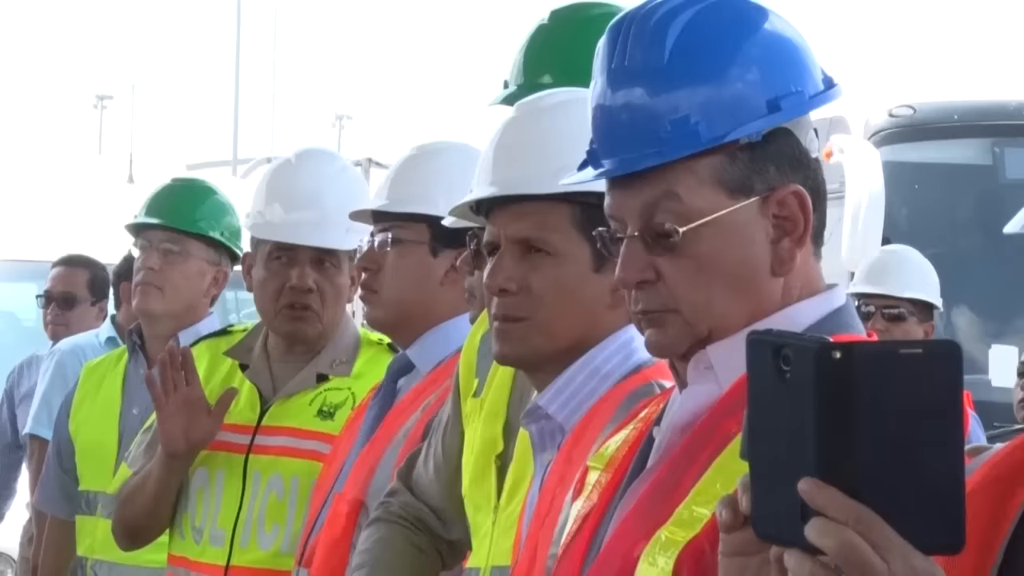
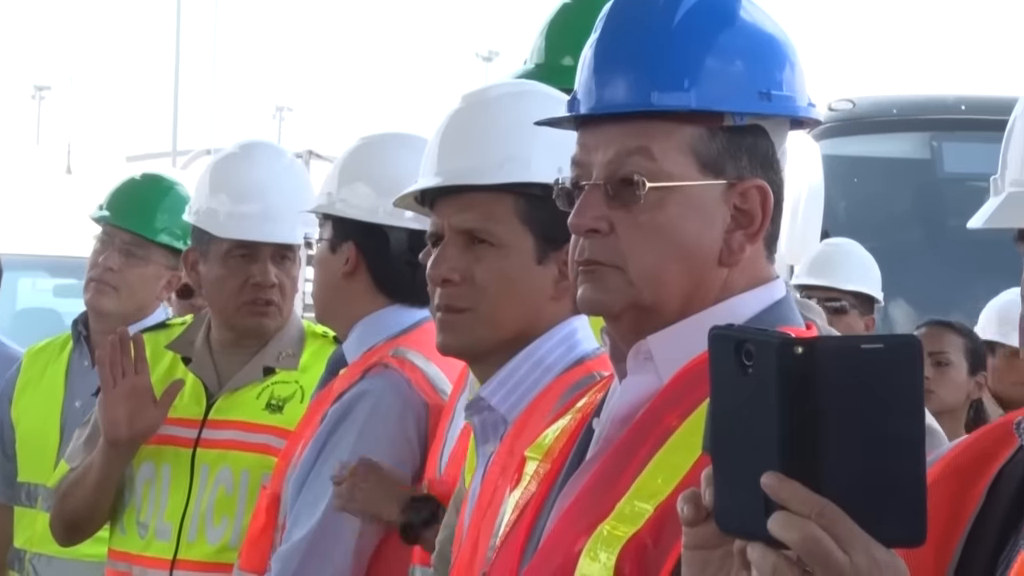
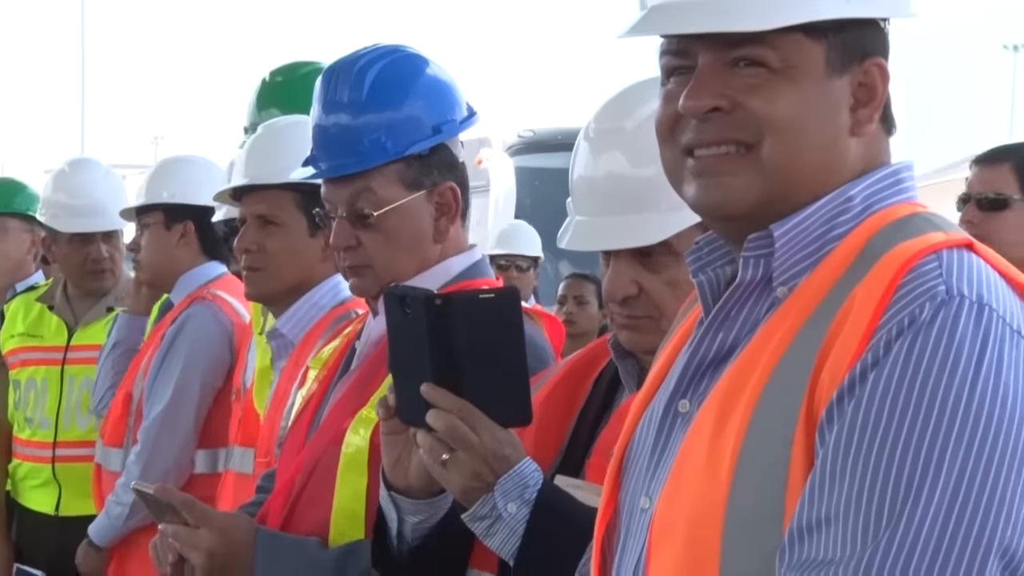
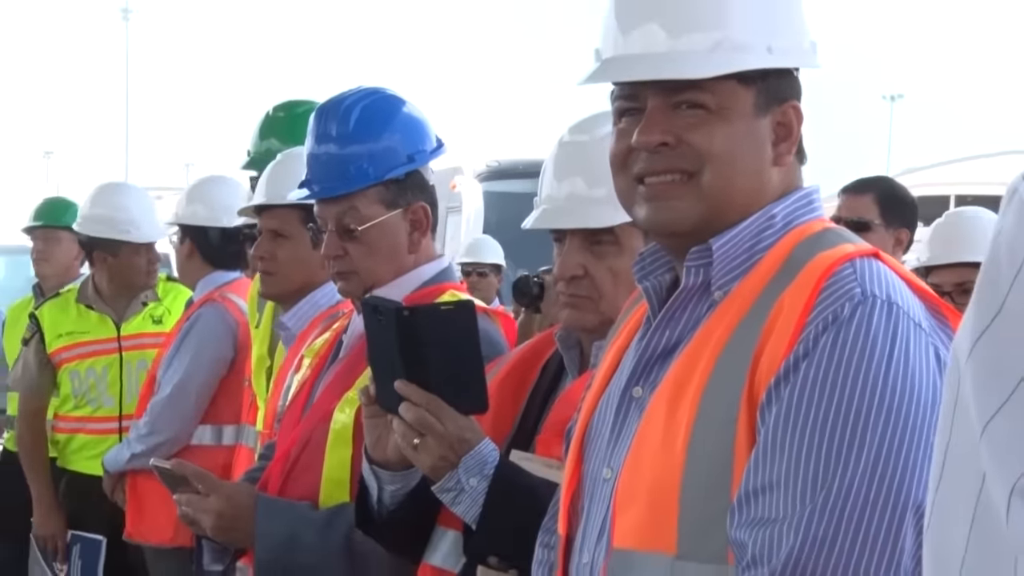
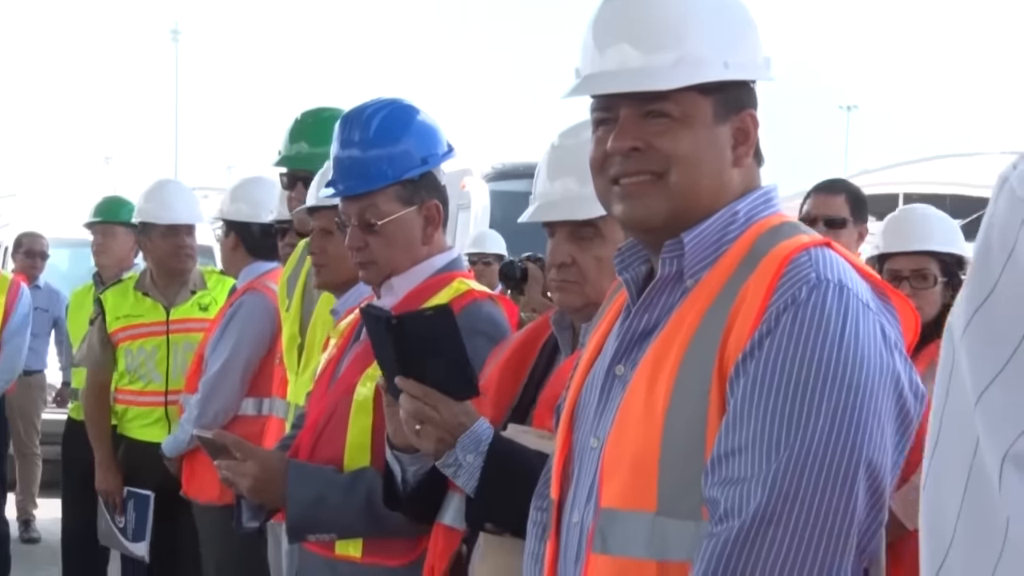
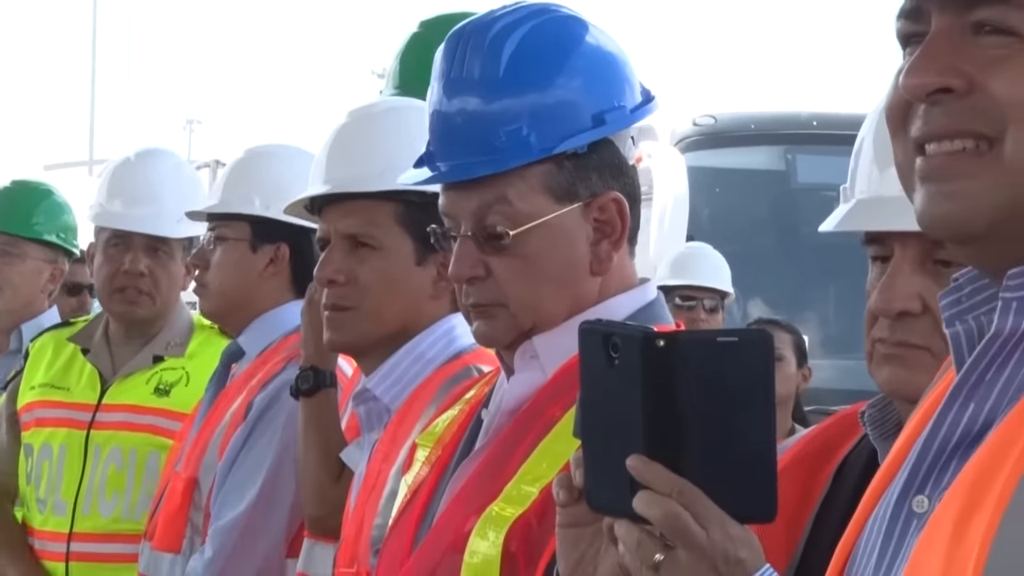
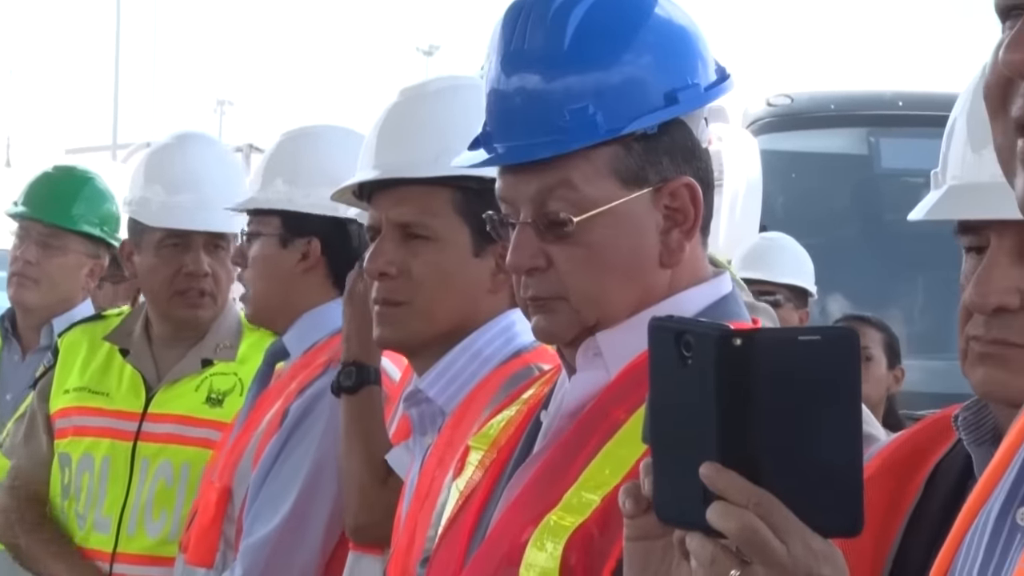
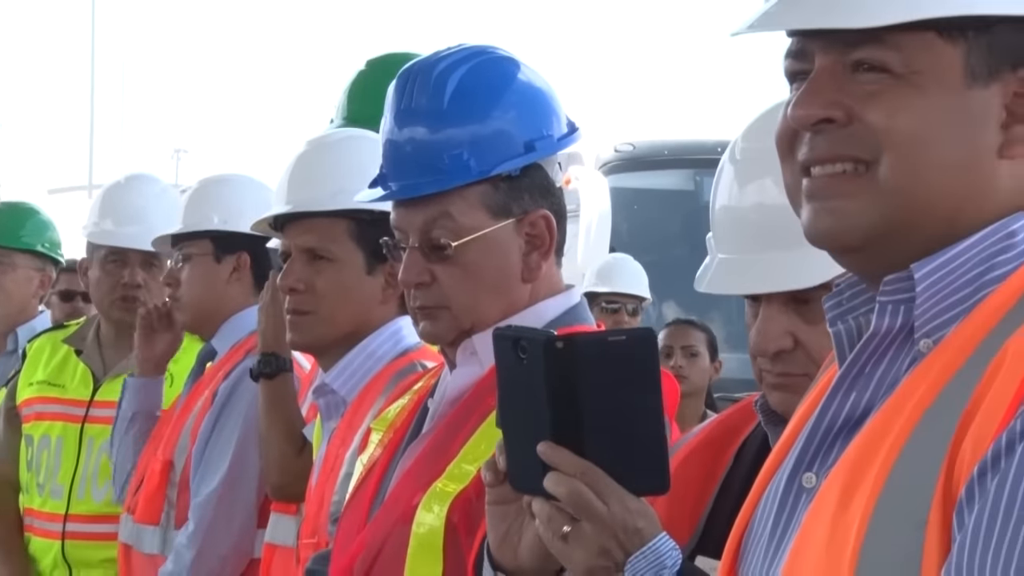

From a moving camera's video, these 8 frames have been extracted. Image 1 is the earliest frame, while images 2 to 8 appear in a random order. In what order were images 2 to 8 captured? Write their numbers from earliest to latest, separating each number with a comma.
2, 7, 6, 8, 3, 4, 5
